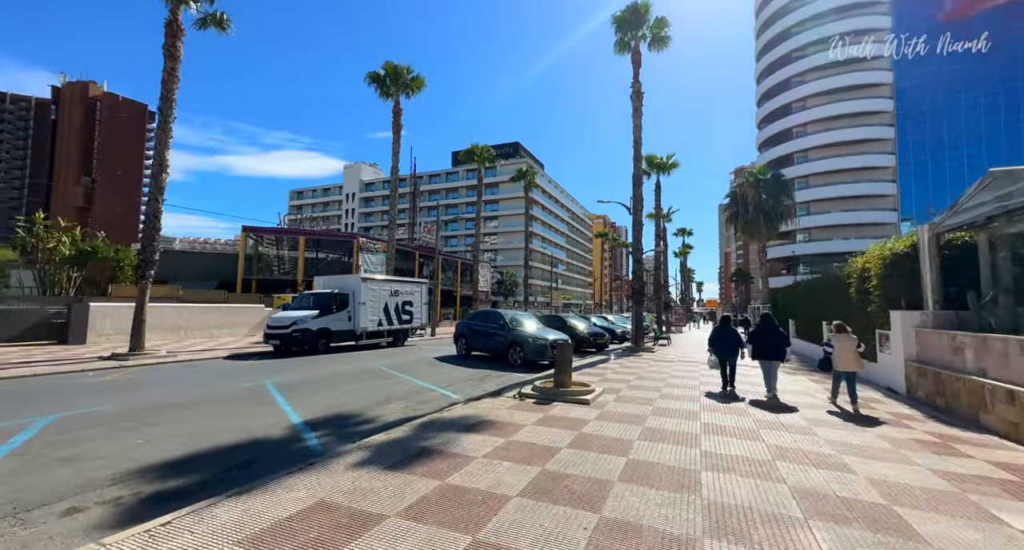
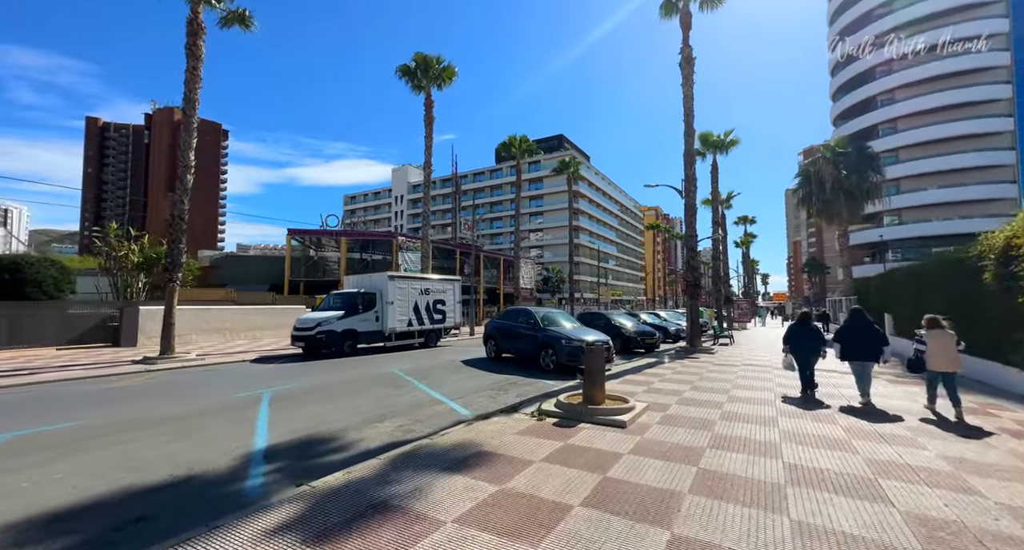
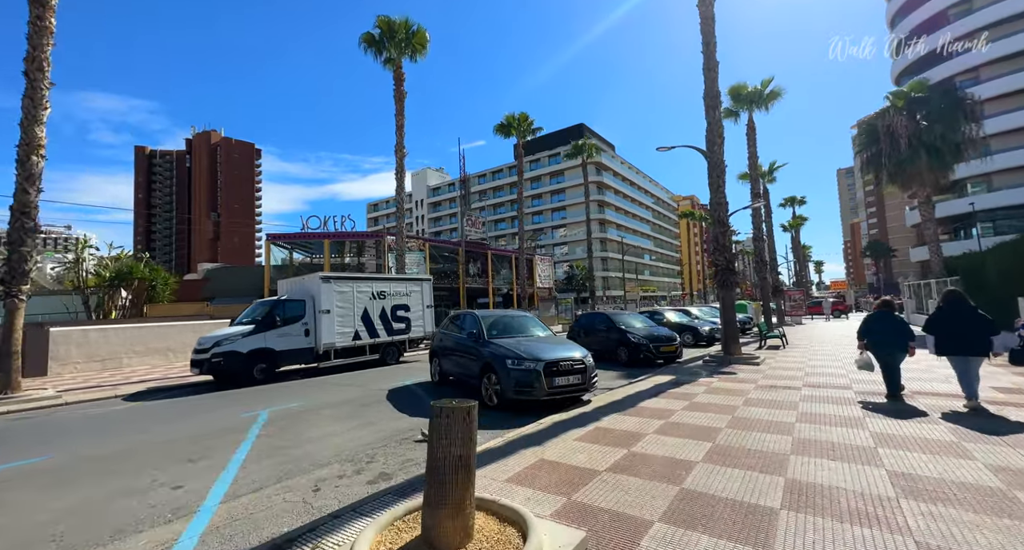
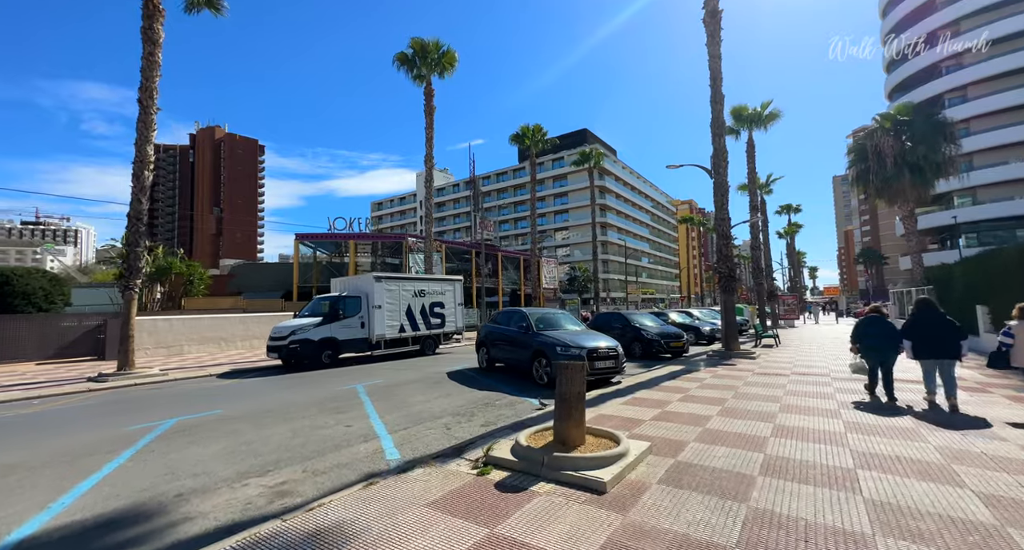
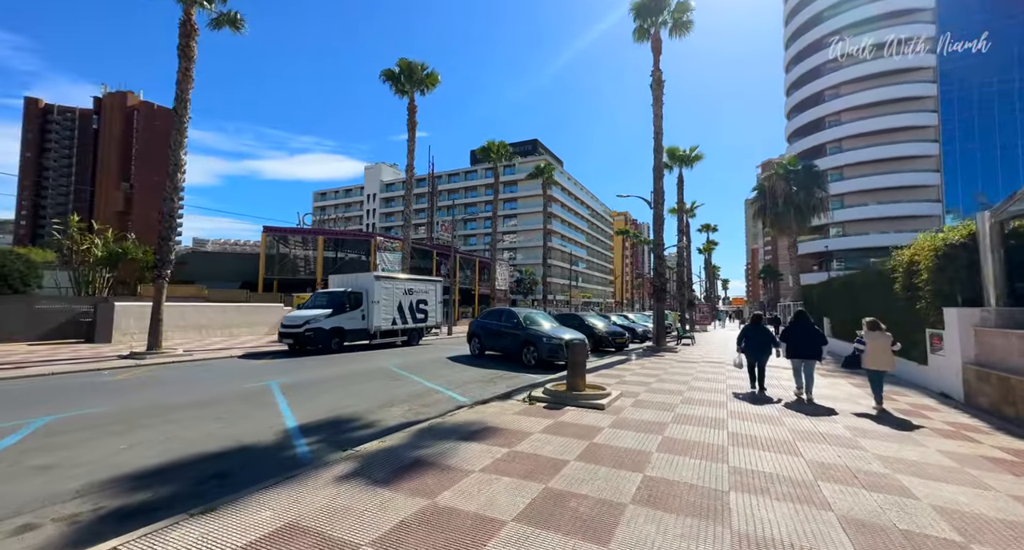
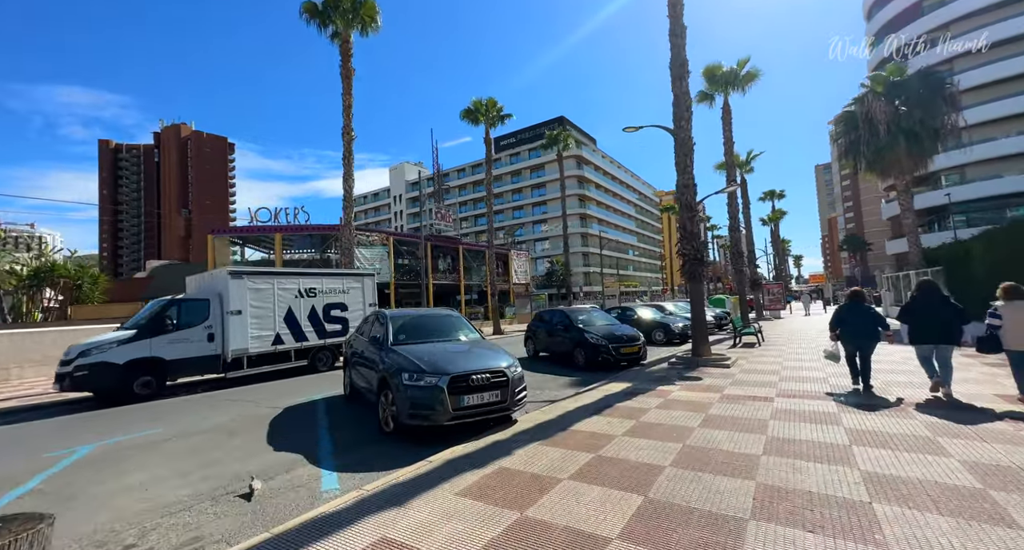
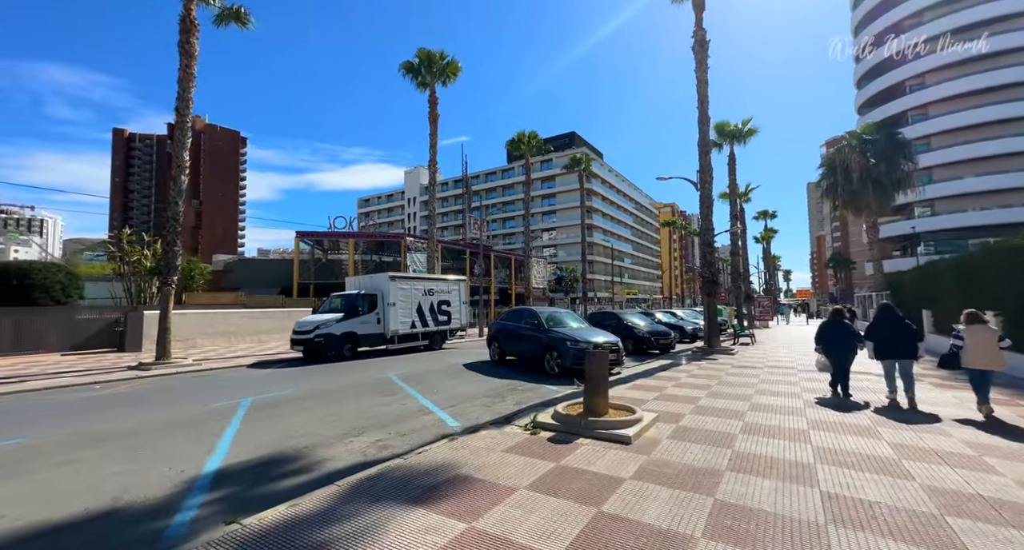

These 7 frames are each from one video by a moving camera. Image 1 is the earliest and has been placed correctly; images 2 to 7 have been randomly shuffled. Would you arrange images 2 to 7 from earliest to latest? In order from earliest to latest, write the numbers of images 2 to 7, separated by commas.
5, 2, 7, 4, 3, 6
